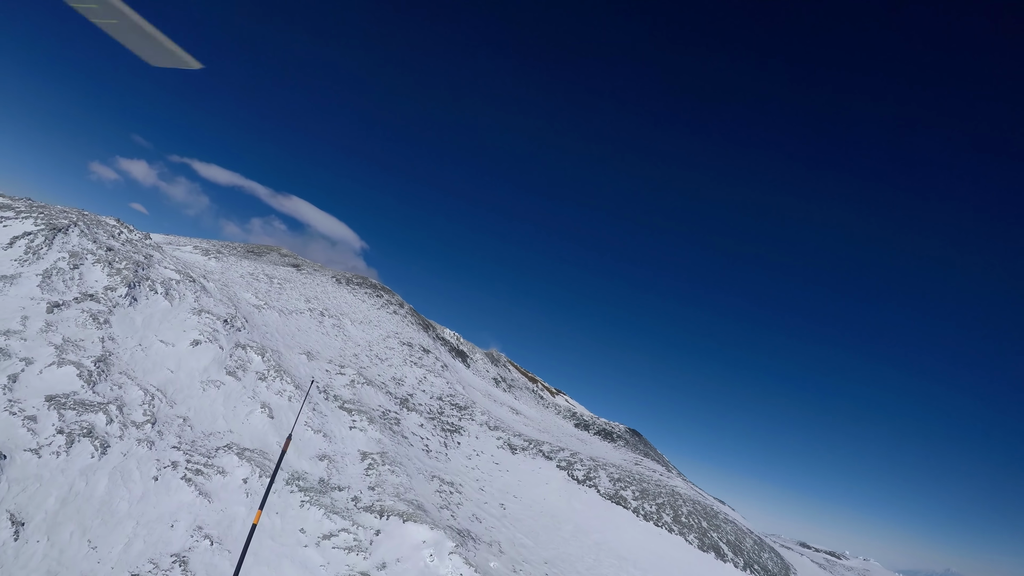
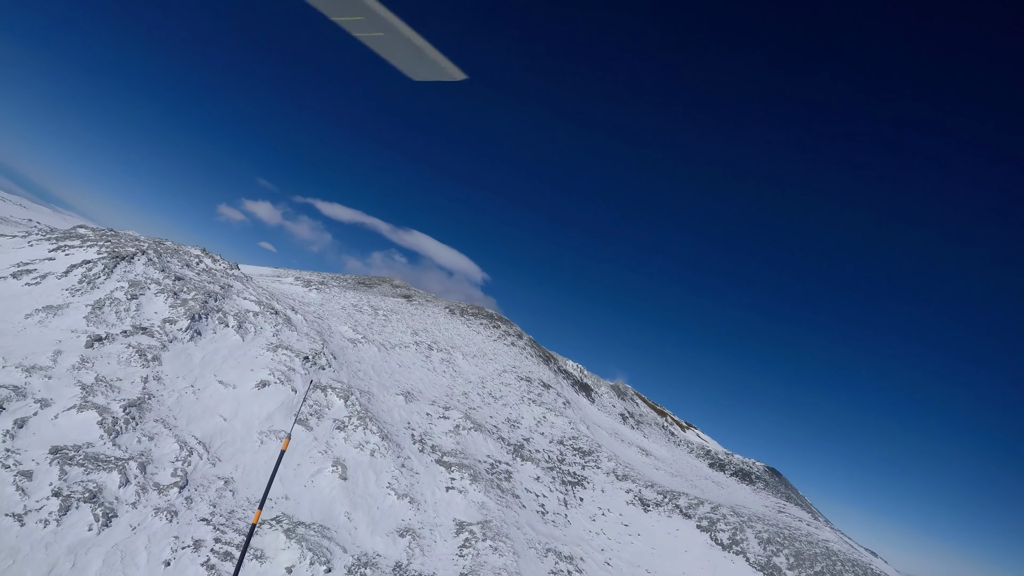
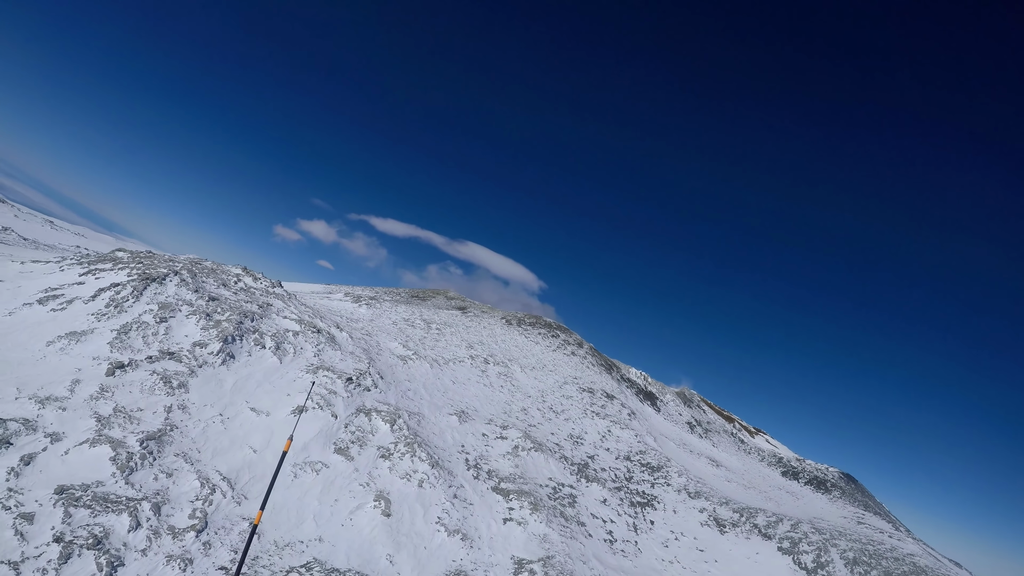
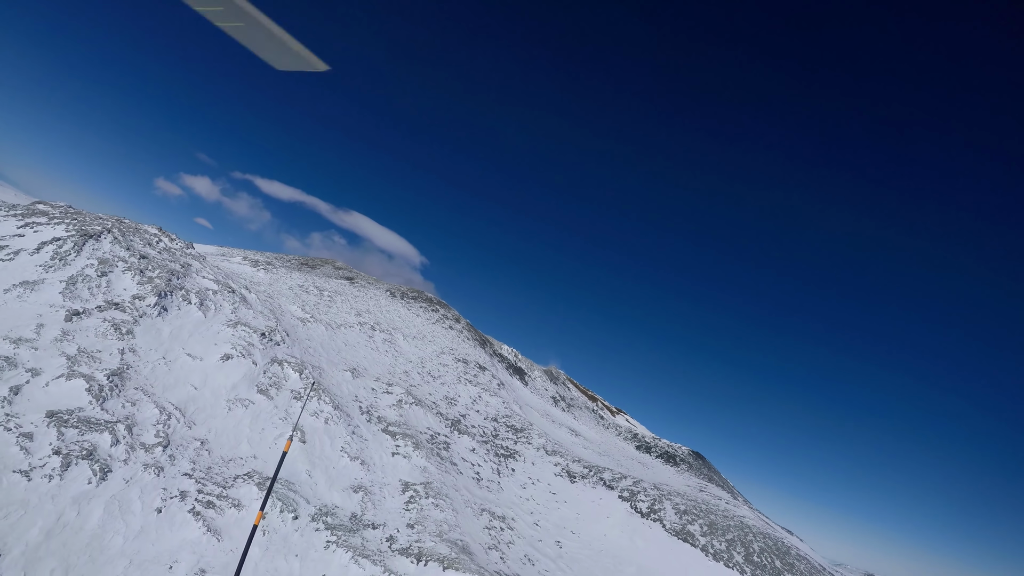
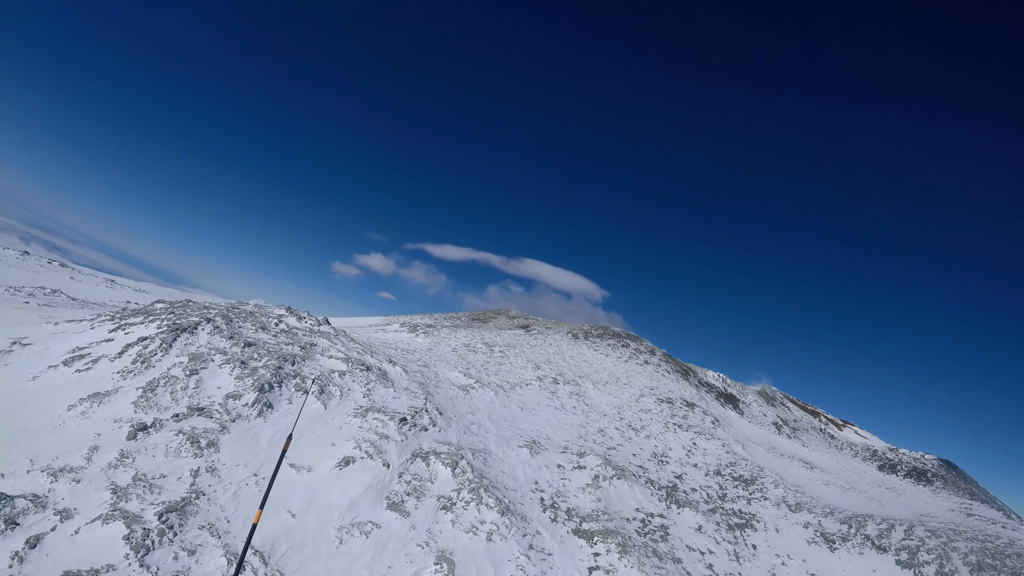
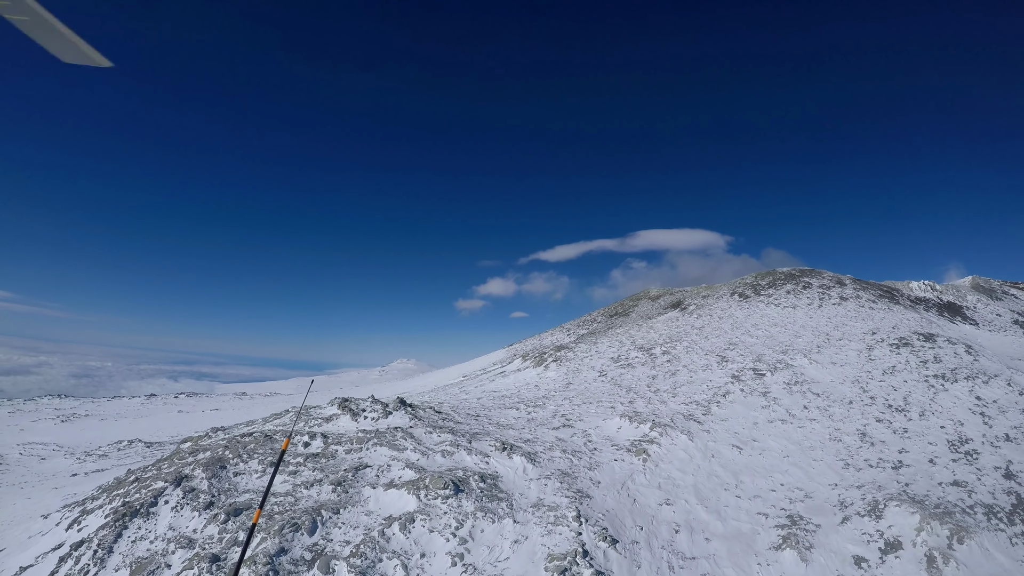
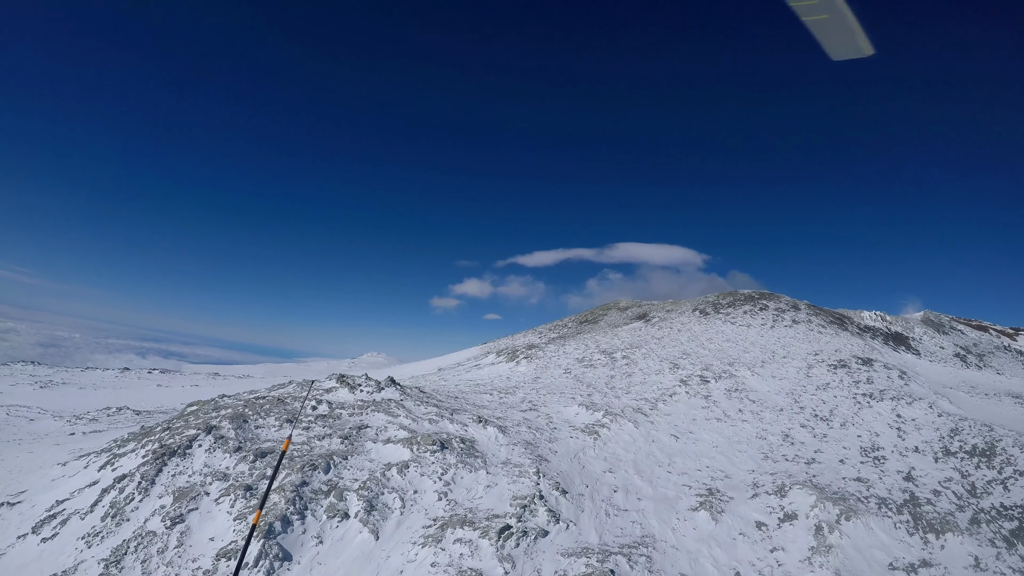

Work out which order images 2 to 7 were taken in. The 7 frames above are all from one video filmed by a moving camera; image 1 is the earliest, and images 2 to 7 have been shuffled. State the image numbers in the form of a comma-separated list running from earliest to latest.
4, 2, 3, 5, 7, 6
